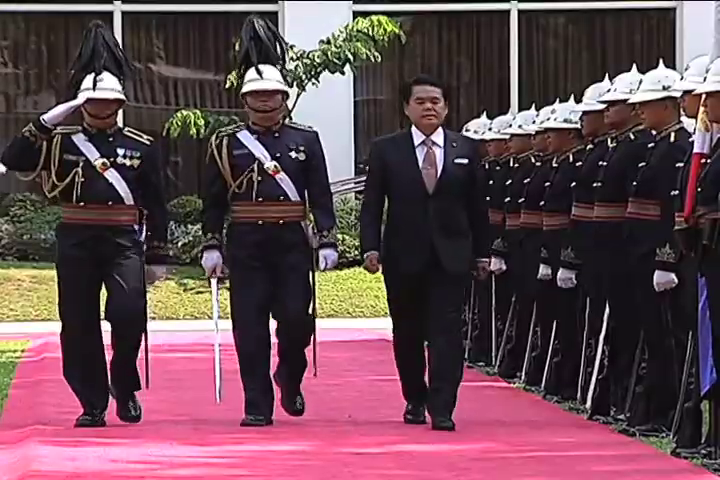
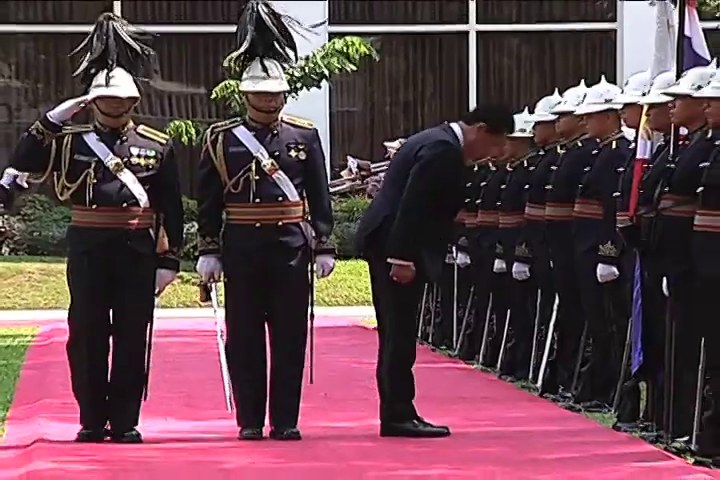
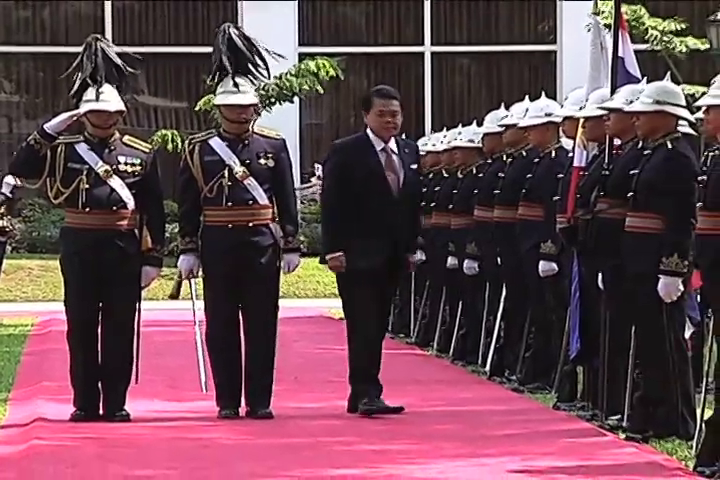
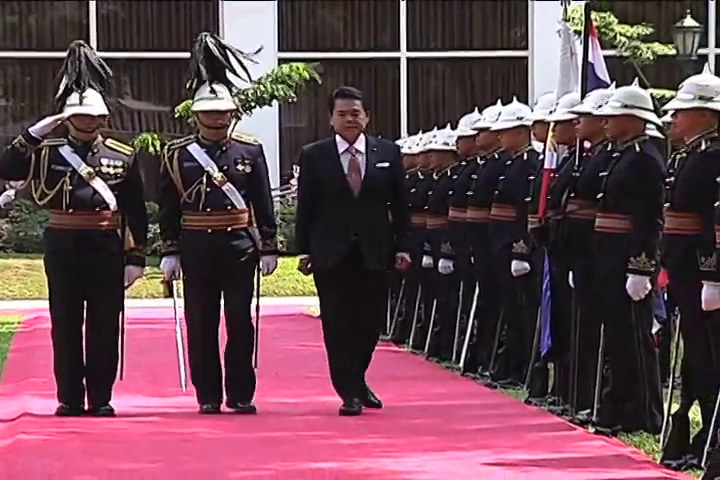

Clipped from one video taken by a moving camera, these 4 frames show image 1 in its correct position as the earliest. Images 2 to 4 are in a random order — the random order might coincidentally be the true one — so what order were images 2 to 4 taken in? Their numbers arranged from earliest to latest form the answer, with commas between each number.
2, 3, 4
